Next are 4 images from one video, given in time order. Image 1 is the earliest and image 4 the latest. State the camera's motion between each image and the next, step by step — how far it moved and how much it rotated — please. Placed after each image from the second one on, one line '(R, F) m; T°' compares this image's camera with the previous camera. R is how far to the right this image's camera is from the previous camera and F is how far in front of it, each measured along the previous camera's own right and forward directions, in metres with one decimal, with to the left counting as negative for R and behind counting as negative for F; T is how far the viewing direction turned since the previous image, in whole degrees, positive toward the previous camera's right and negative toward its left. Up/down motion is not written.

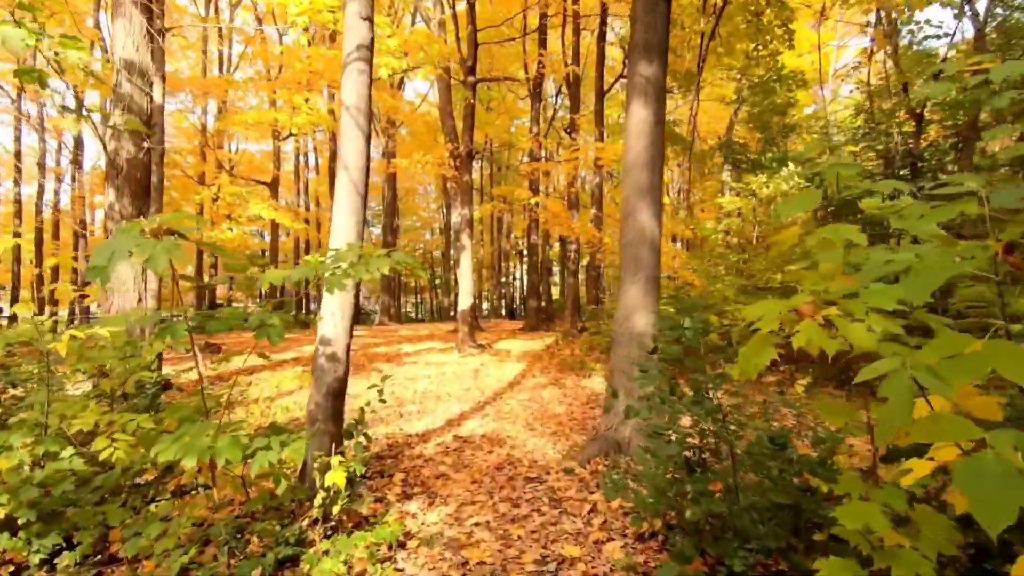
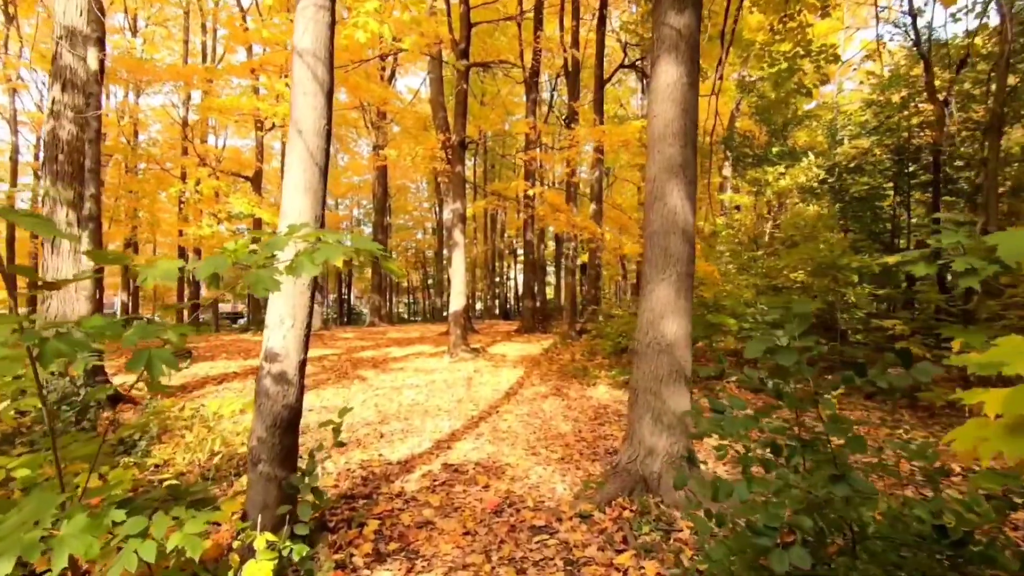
(-0.1, +0.9) m; +1°
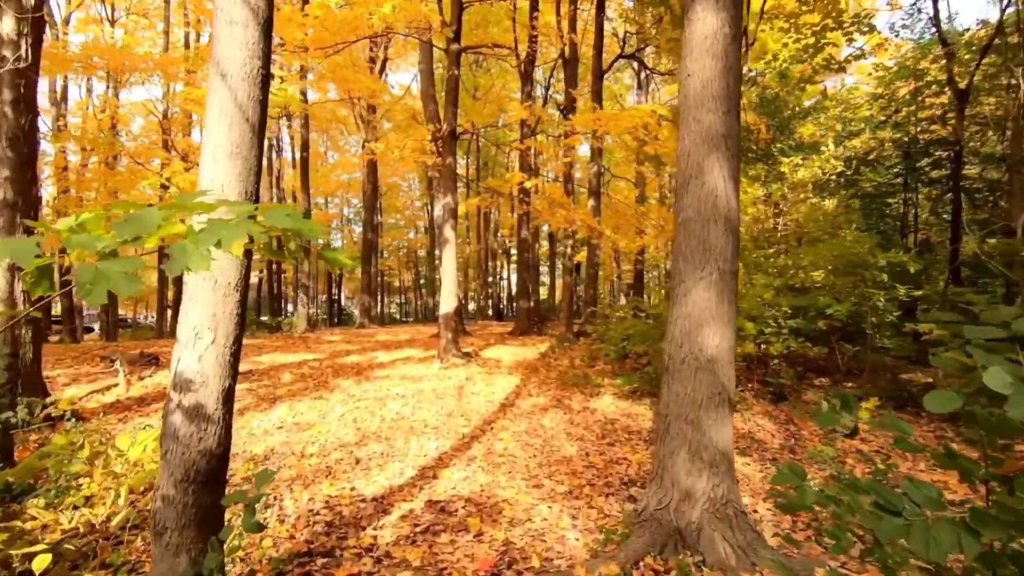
(0.0, +0.8) m; +1°
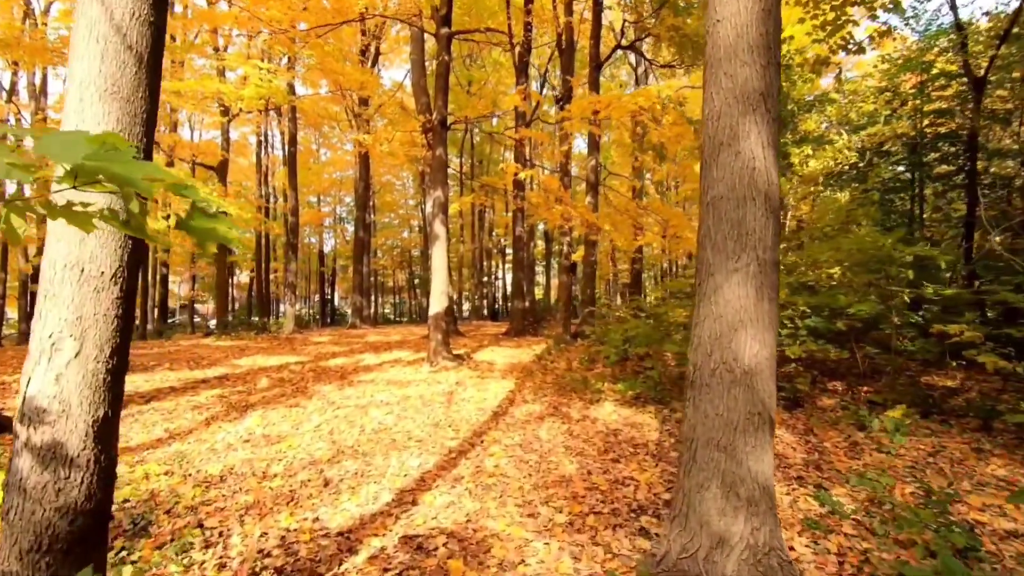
(0.0, +0.6) m; 0°
